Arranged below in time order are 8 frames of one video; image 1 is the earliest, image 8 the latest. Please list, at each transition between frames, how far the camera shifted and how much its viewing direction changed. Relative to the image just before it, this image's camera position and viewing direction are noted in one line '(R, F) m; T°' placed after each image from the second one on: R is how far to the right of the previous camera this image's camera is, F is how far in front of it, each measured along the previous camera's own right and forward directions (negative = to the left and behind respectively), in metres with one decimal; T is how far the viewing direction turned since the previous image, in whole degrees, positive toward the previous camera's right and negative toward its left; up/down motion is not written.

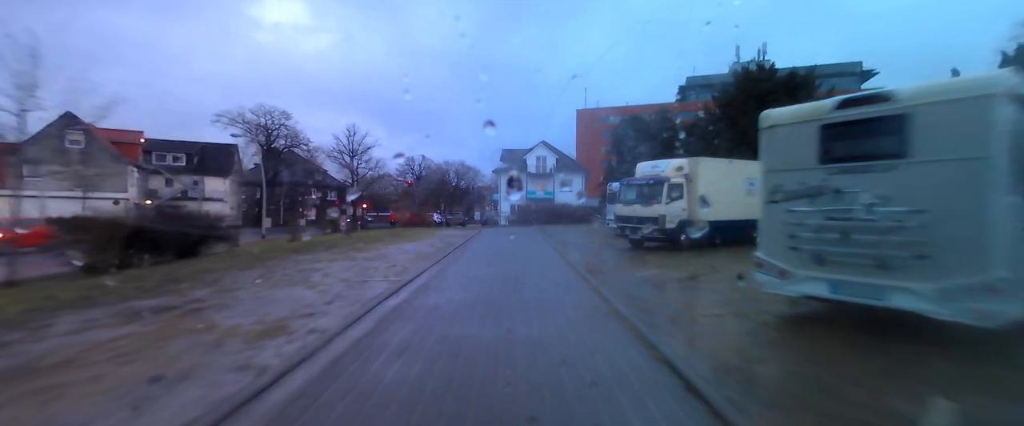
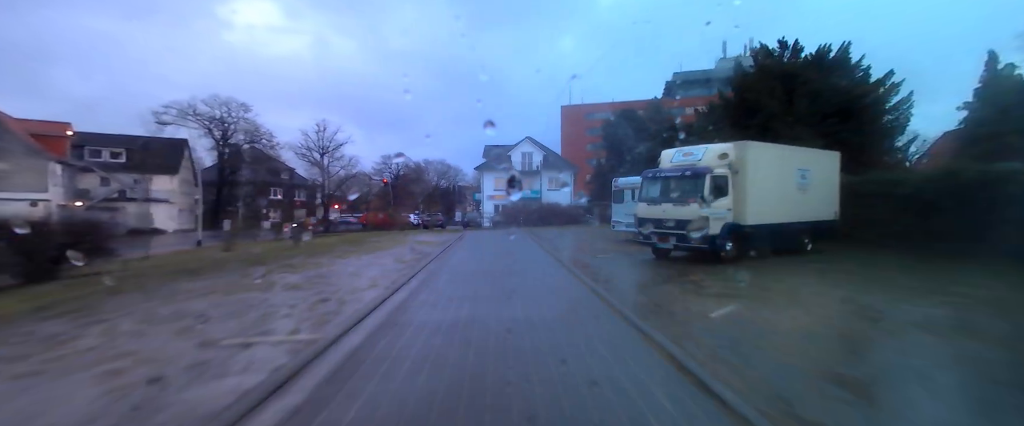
(-0.3, +3.4) m; +3°
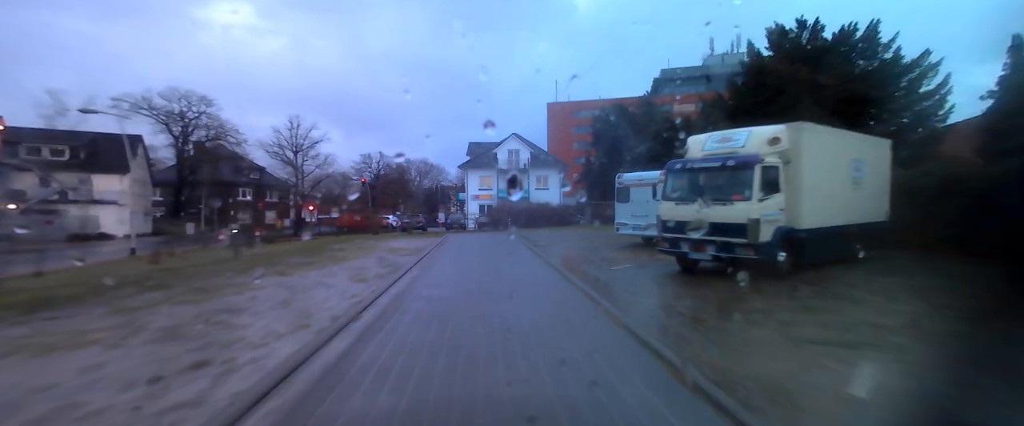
(-0.1, +2.3) m; +2°
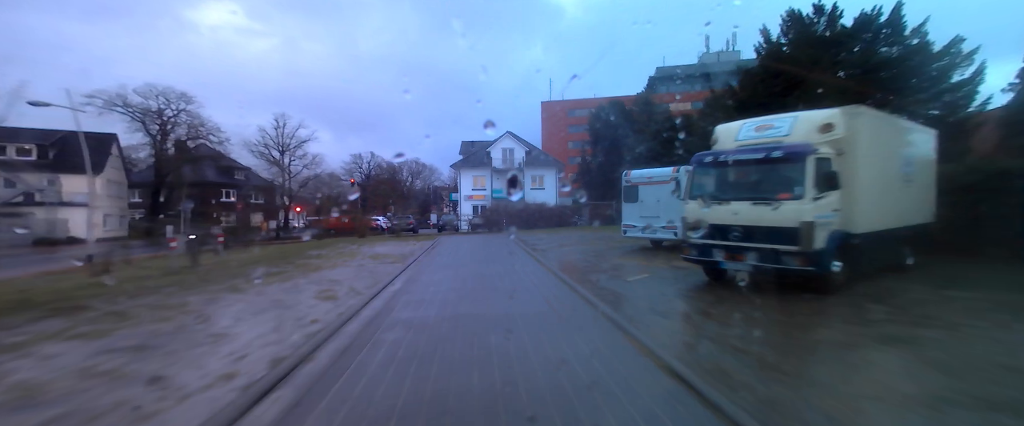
(-0.1, +1.4) m; +1°
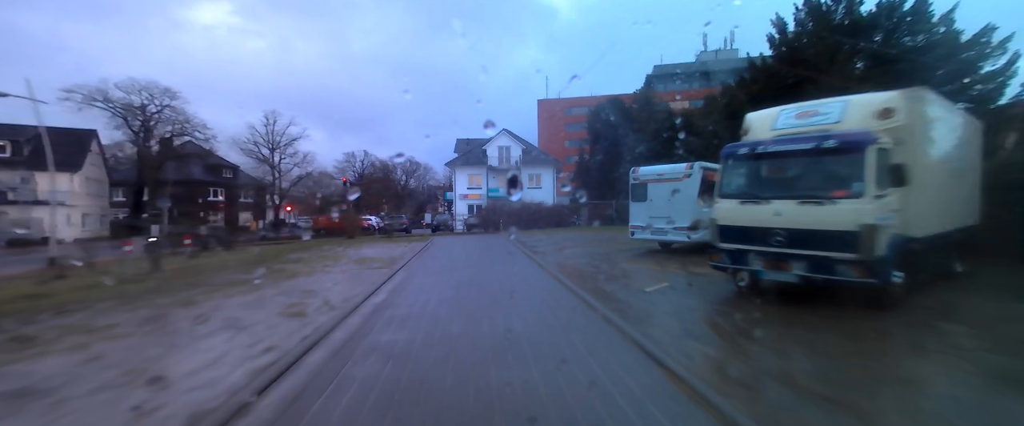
(-0.1, +1.0) m; +1°
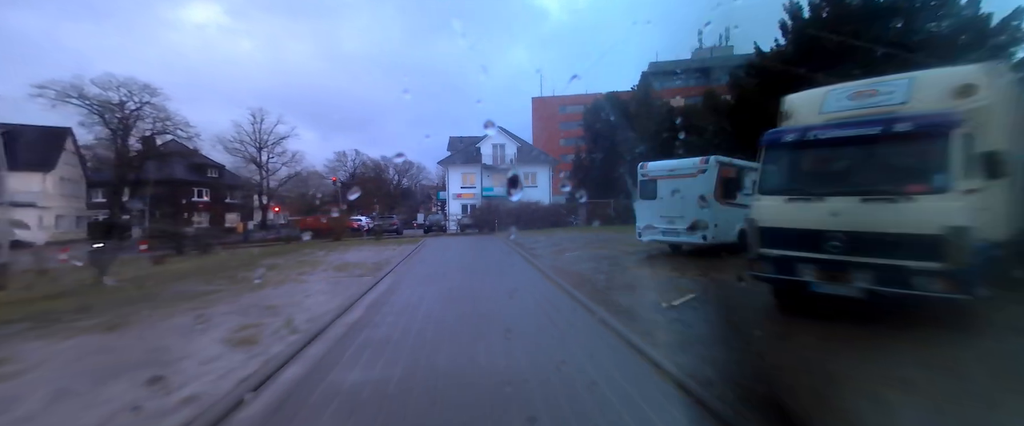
(-0.1, +1.0) m; +1°
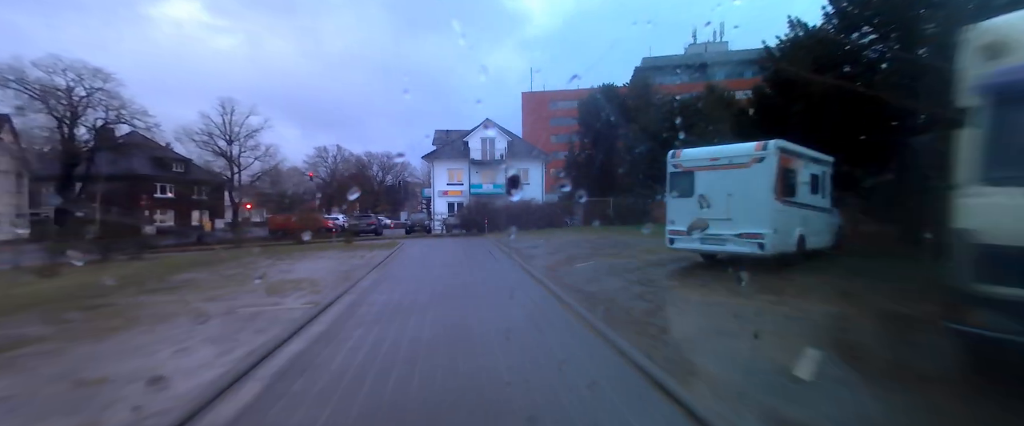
(-0.2, +2.5) m; +2°
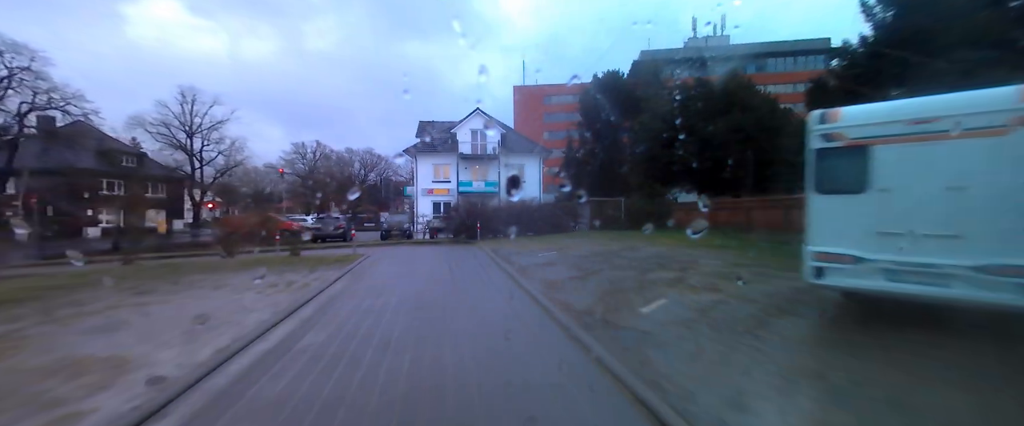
(-0.4, +3.9) m; +2°
